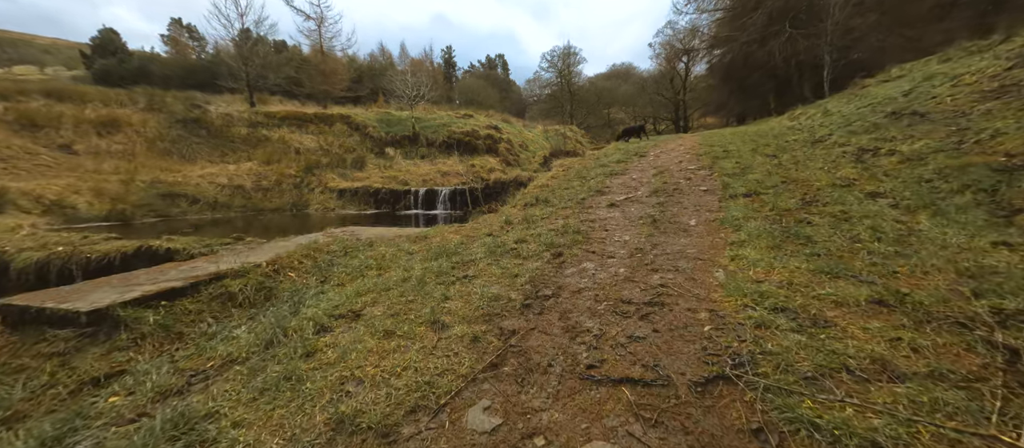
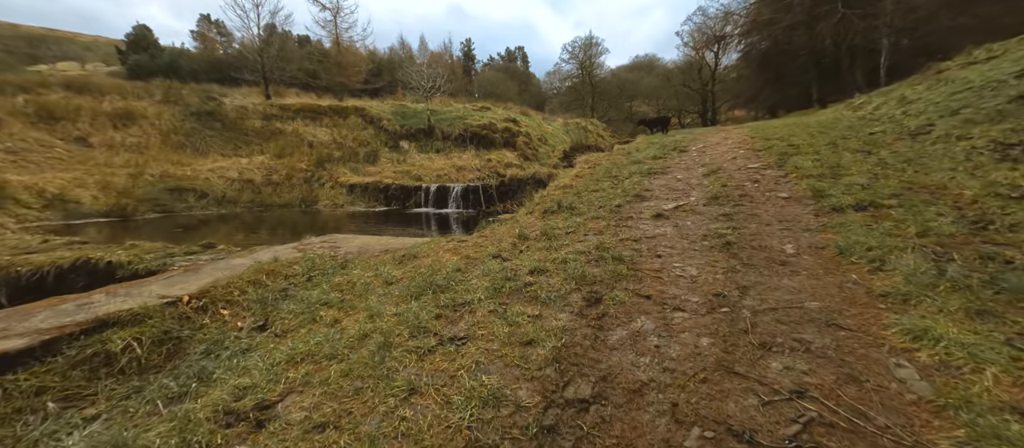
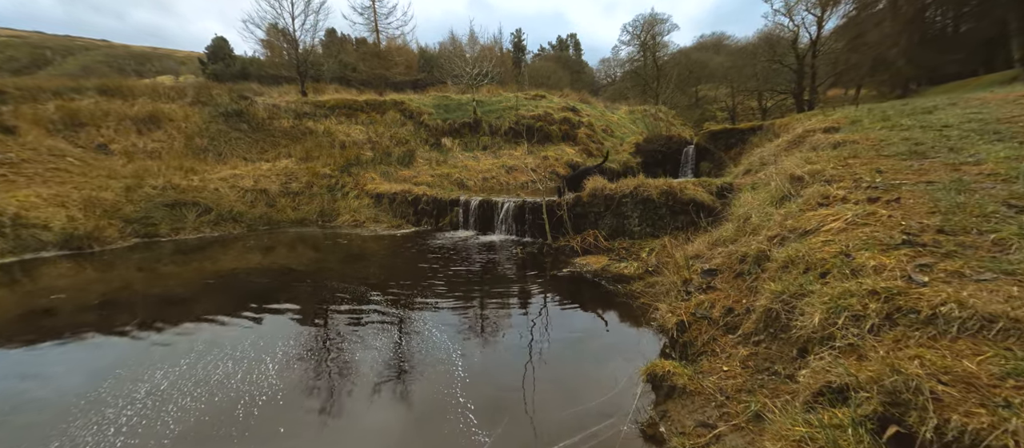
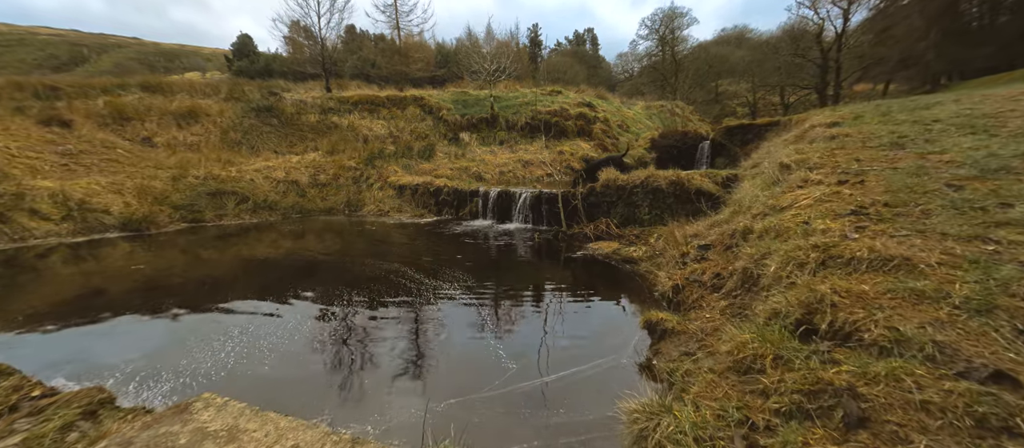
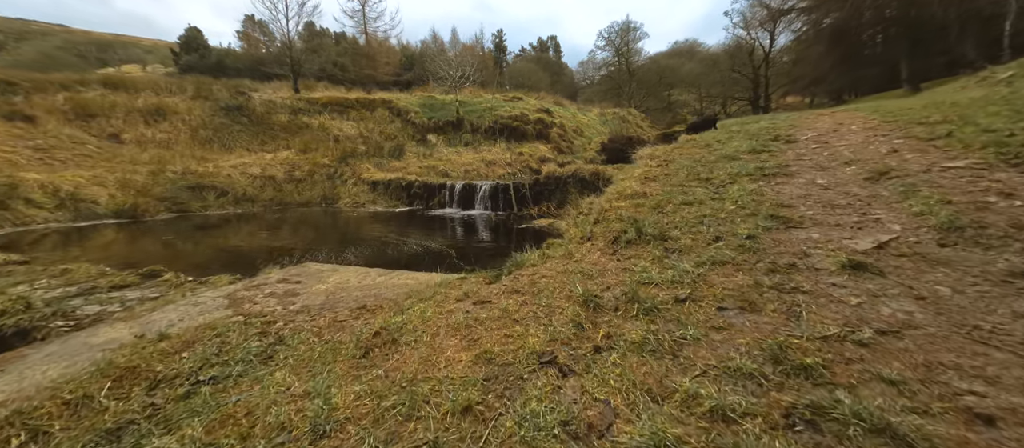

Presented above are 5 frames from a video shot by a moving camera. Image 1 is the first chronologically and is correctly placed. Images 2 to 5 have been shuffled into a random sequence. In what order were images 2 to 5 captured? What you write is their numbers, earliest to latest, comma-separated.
2, 5, 4, 3
